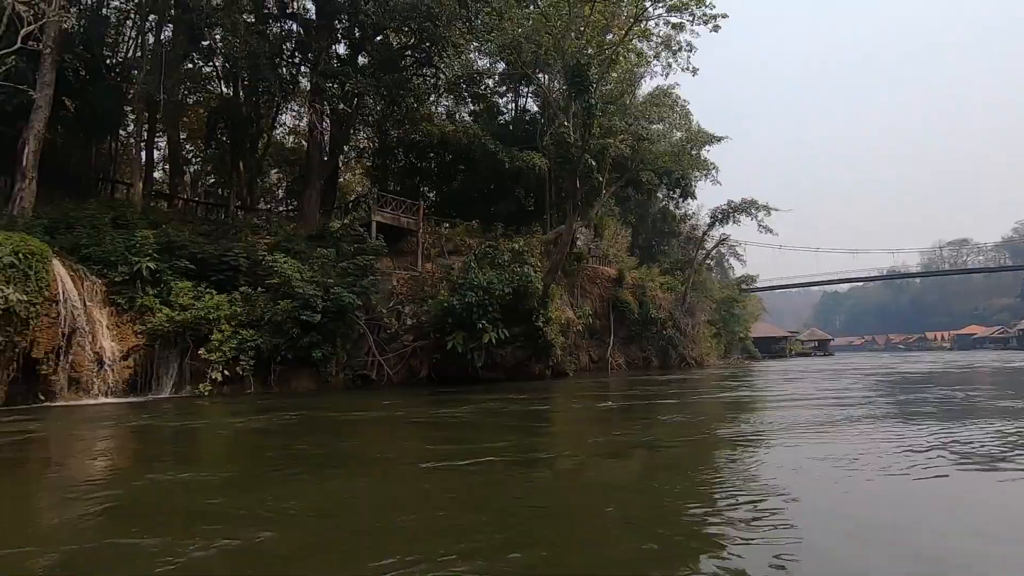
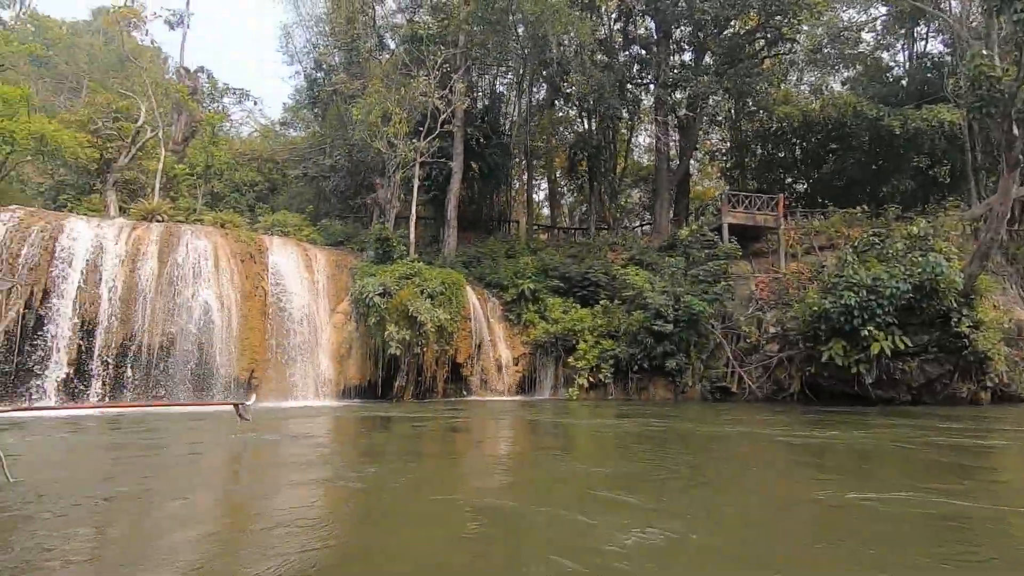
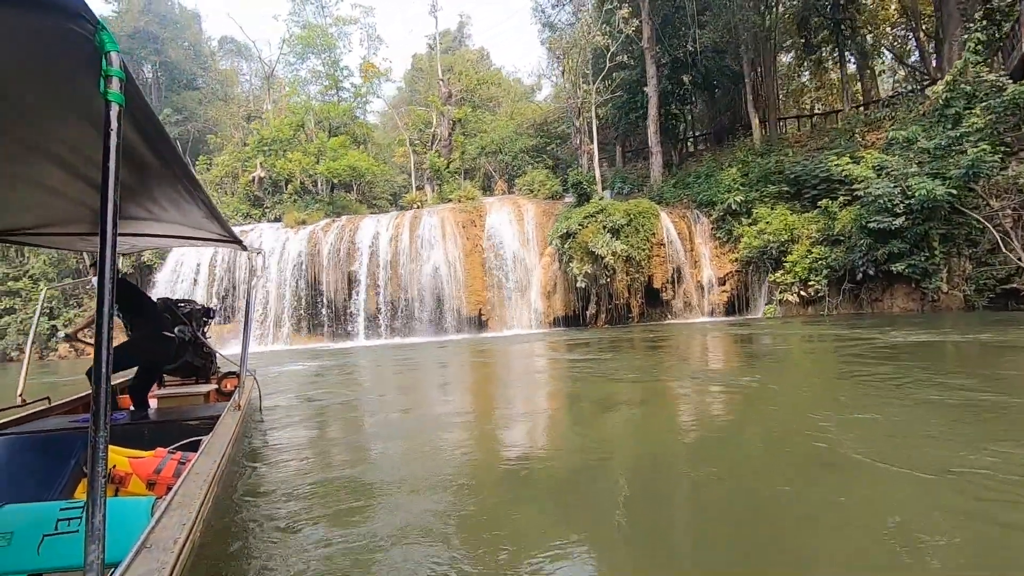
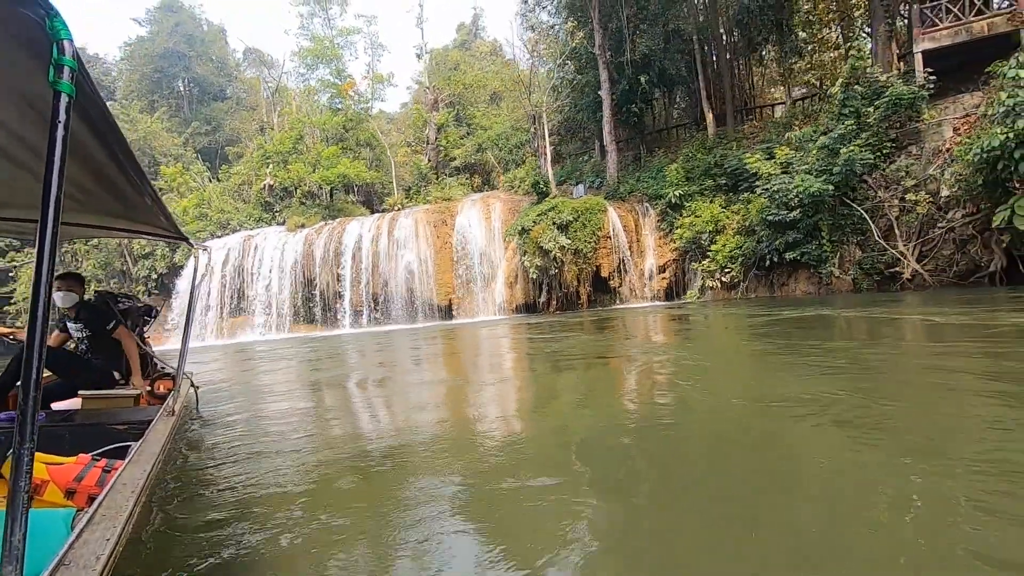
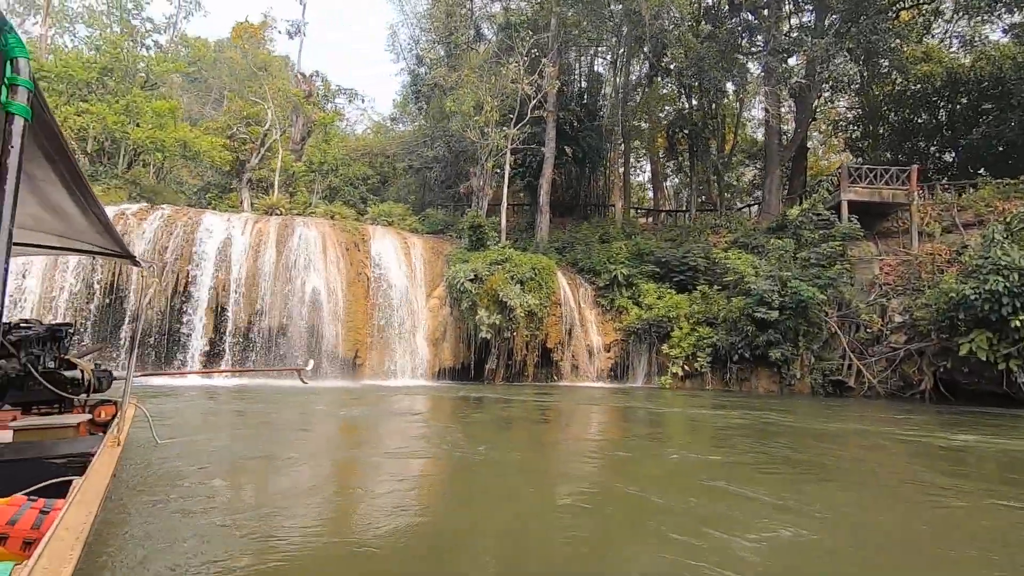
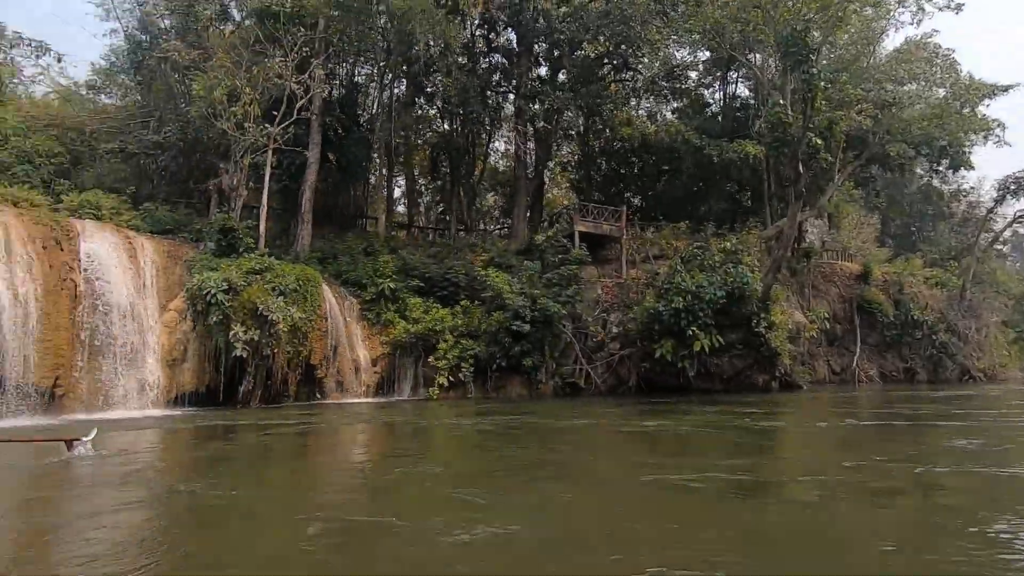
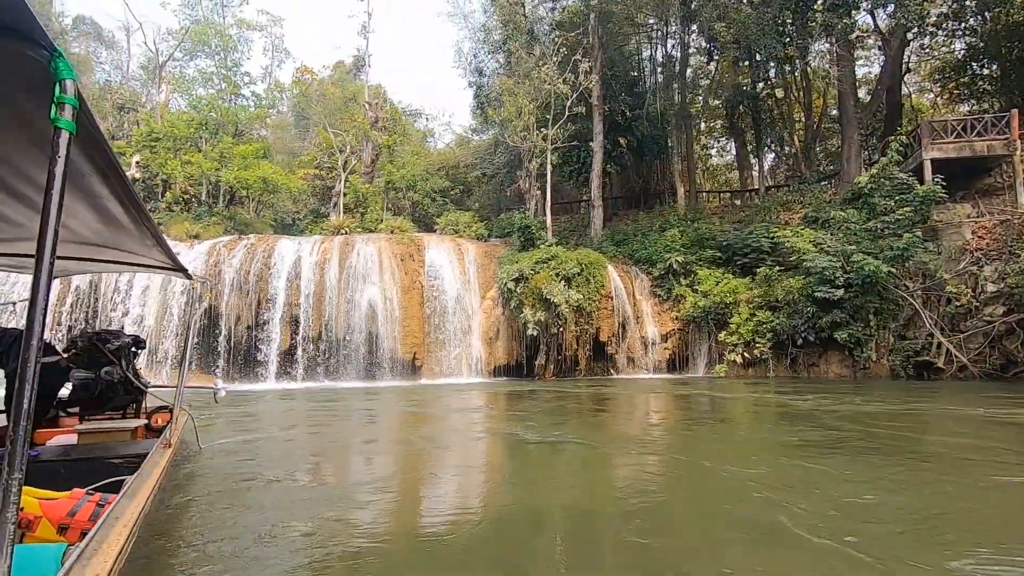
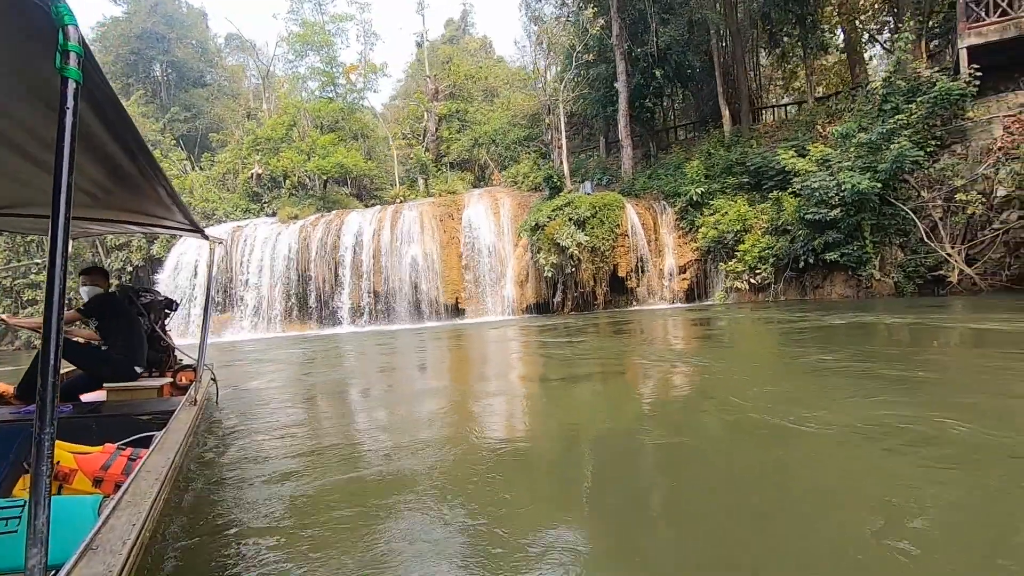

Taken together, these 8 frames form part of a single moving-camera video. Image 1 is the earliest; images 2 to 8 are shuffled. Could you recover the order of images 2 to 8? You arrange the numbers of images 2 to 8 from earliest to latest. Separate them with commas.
6, 2, 5, 7, 3, 8, 4
